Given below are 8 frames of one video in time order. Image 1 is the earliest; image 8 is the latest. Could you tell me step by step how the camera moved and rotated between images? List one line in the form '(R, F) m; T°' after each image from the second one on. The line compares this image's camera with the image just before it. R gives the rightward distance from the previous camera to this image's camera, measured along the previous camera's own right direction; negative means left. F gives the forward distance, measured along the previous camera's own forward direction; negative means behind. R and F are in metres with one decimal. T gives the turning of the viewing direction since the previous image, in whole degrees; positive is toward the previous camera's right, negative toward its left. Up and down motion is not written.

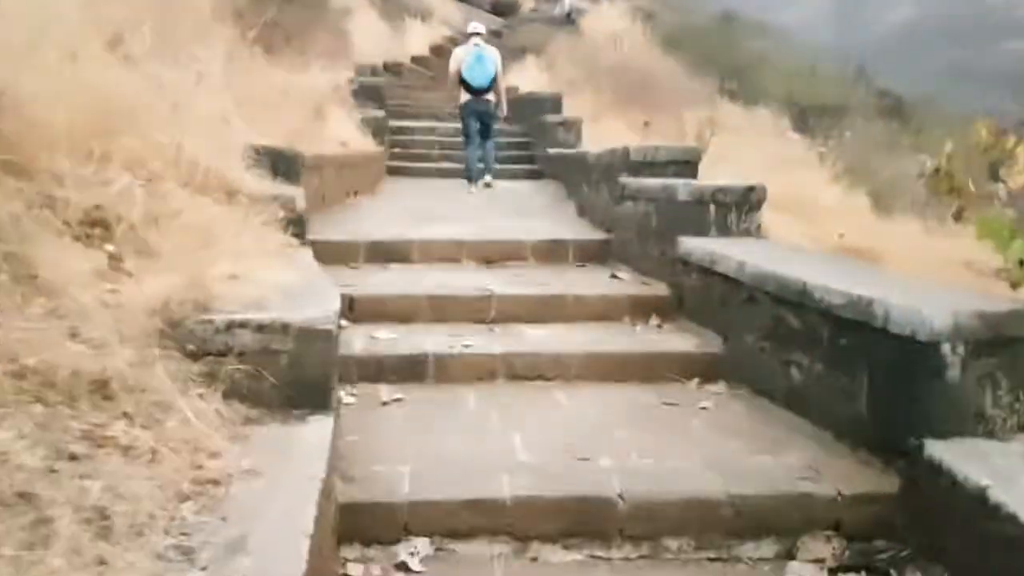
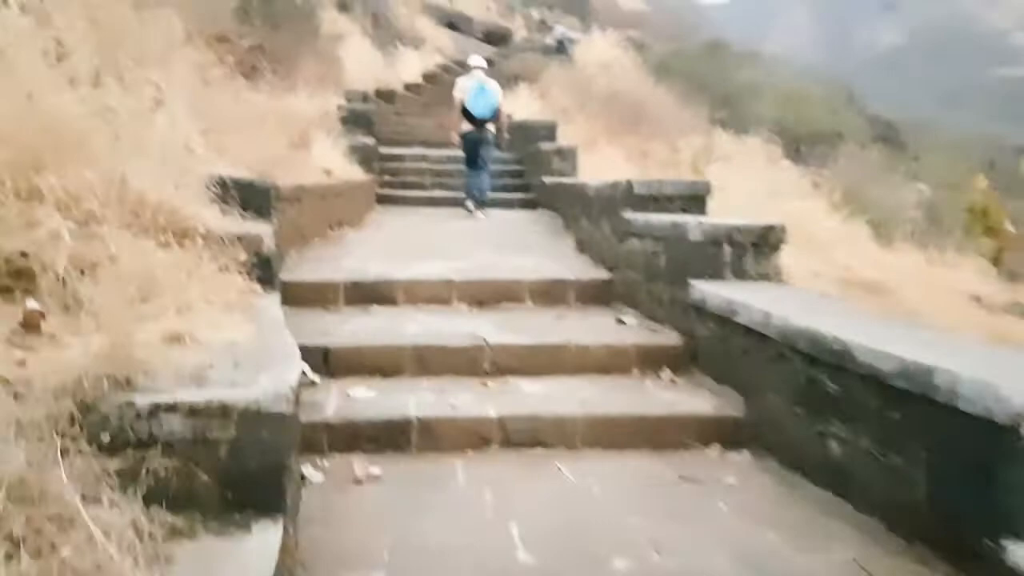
(0.0, +0.5) m; +1°
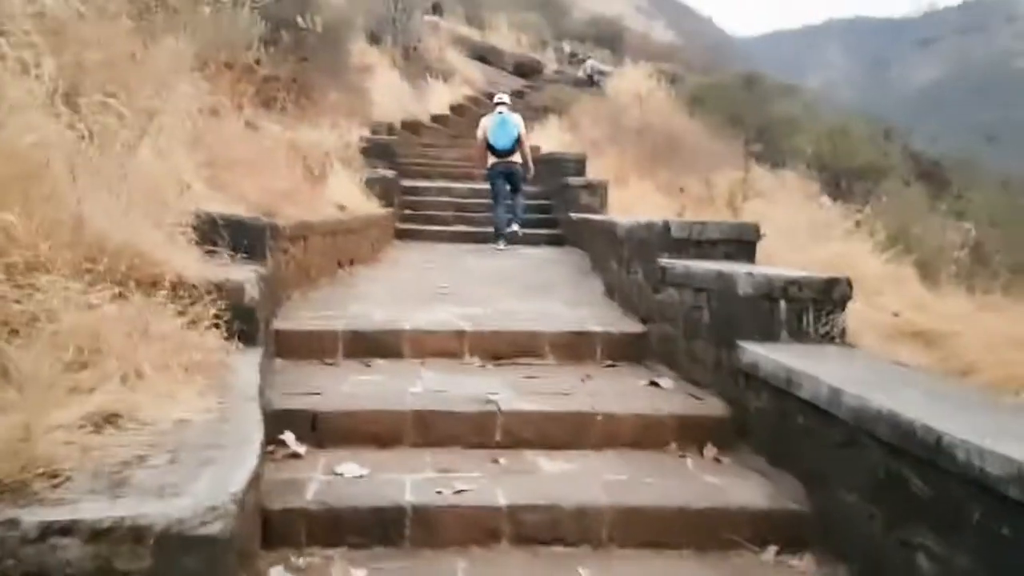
(0.0, +0.5) m; -2°
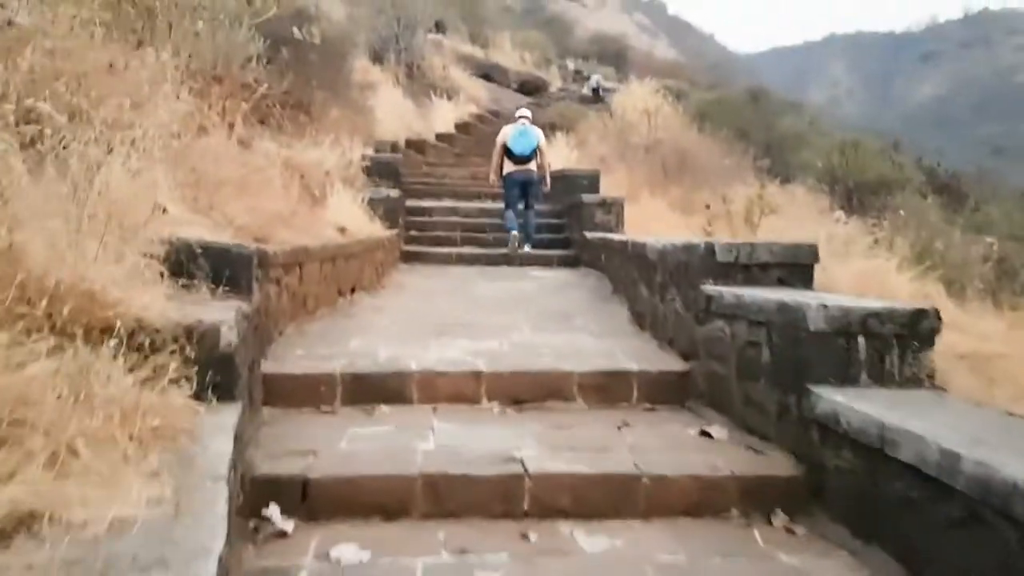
(-0.1, +0.6) m; 0°
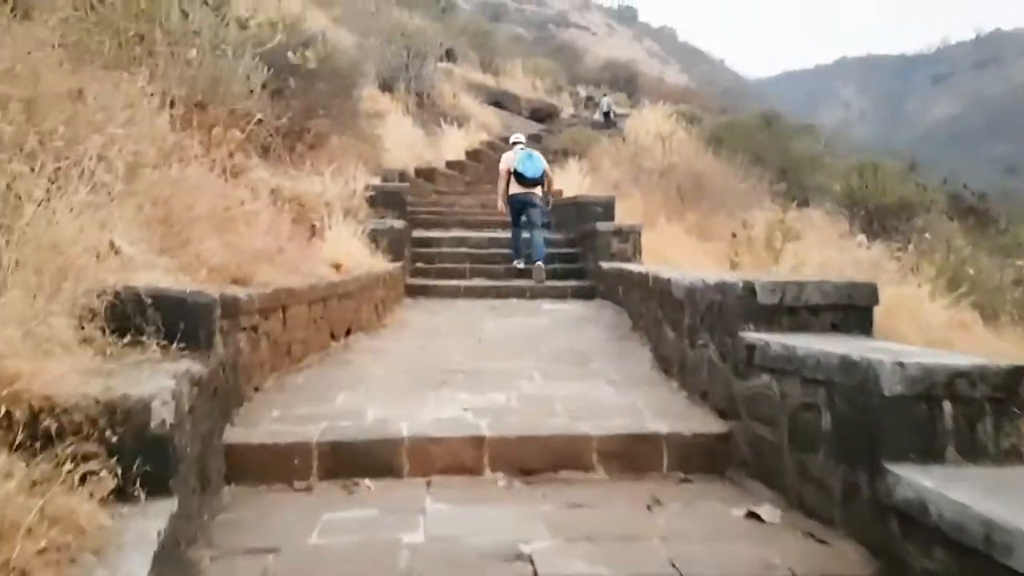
(0.0, +0.5) m; -1°
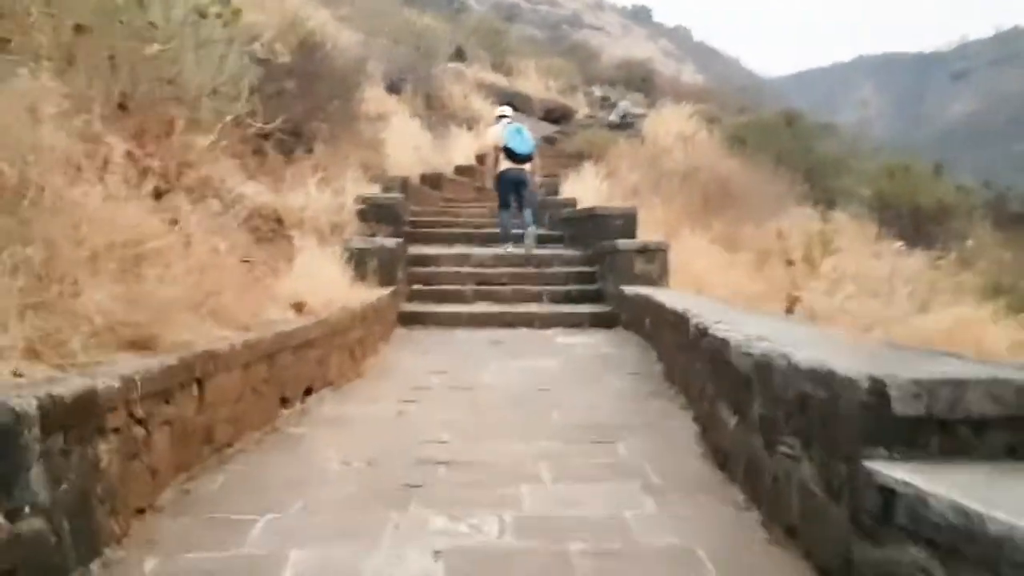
(+0.1, +1.2) m; -1°
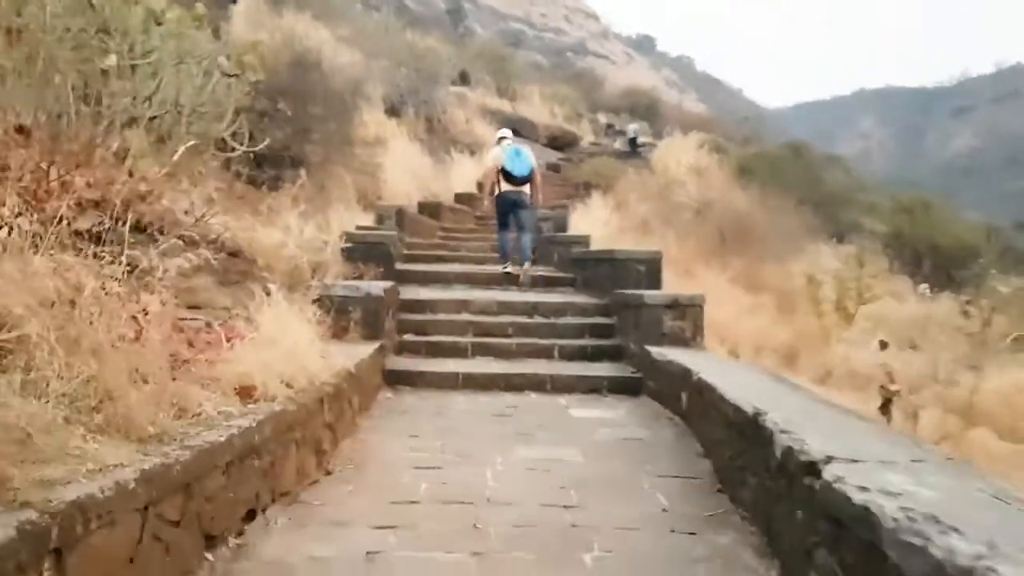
(-0.1, +1.1) m; 0°
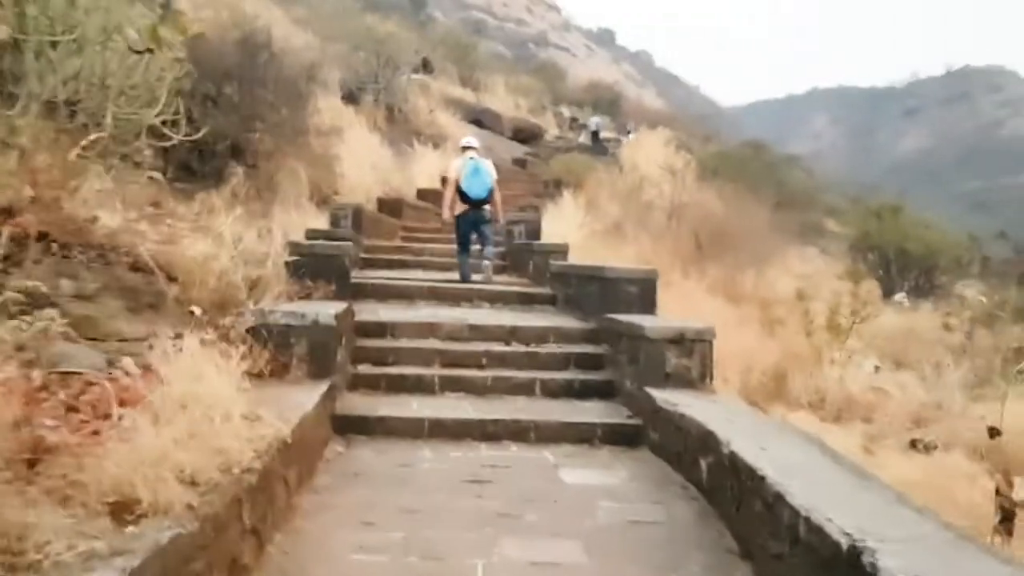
(-0.1, +1.1) m; +3°
